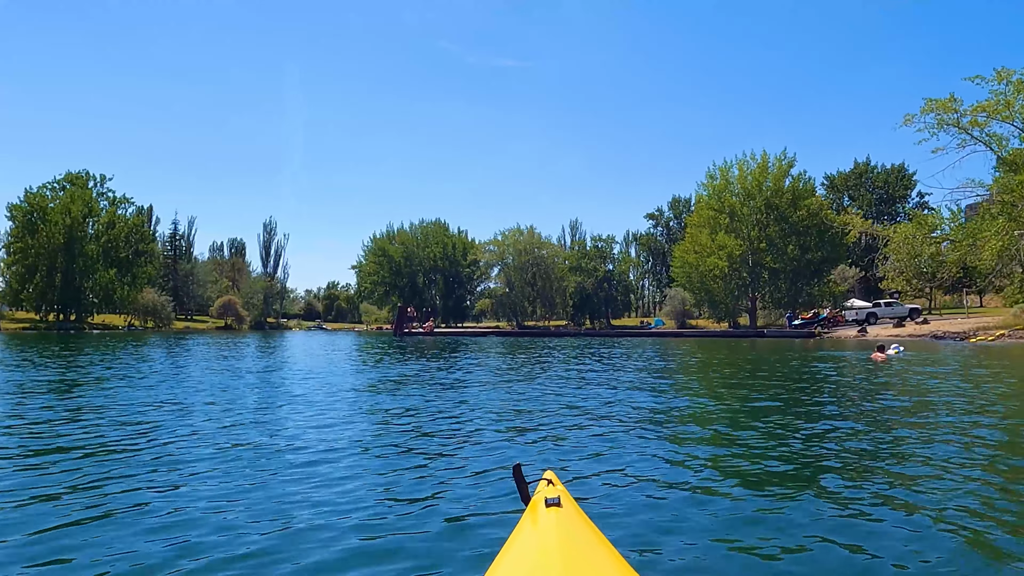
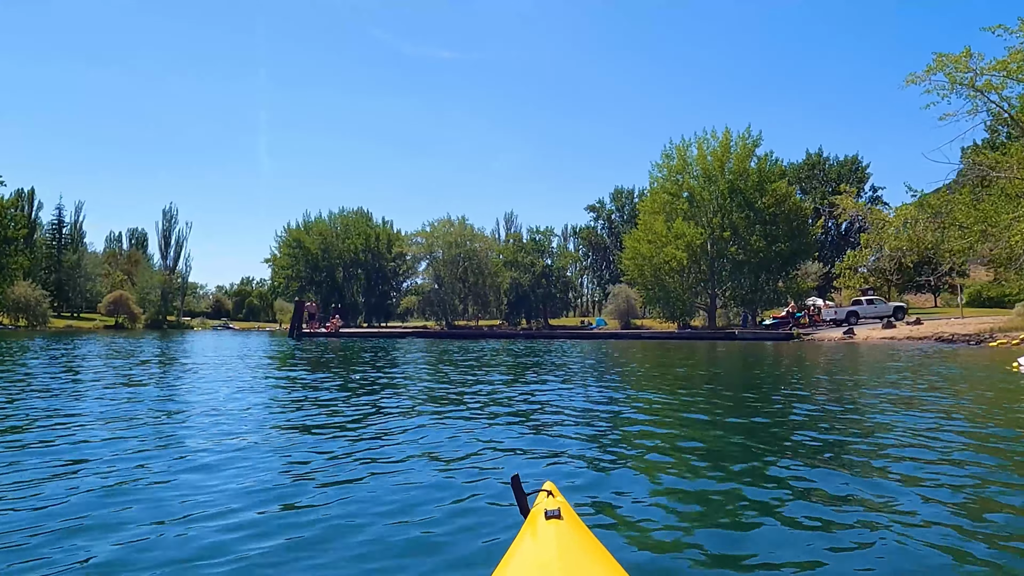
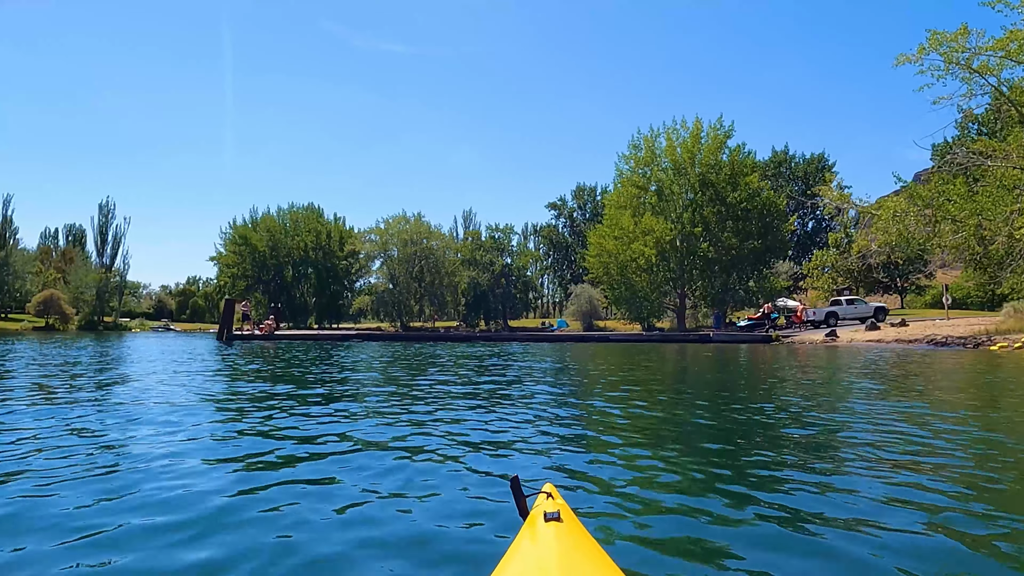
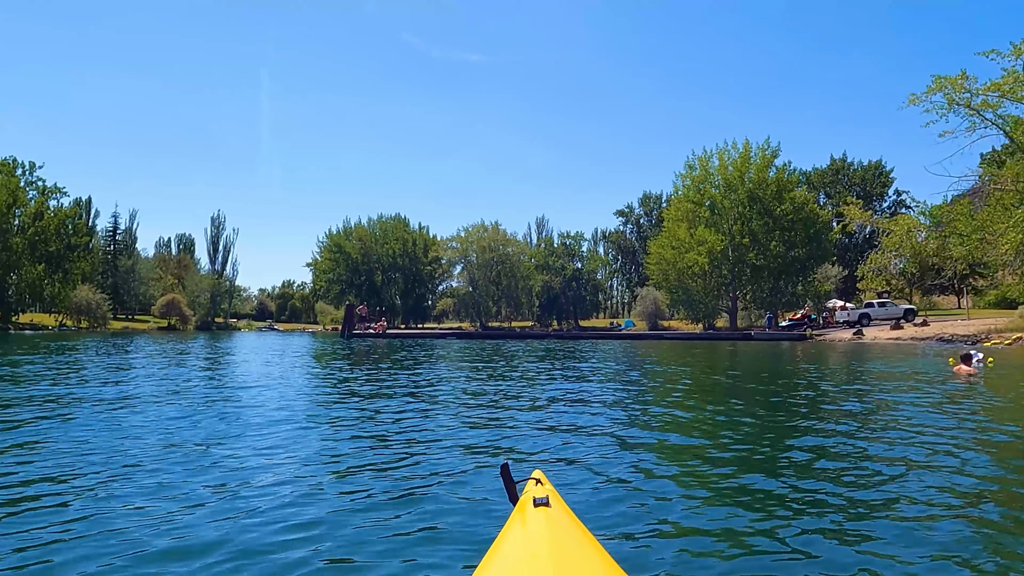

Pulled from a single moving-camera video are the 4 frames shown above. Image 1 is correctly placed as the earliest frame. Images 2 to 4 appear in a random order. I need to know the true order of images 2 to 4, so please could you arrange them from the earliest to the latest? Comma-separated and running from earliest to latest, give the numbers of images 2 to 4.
4, 2, 3
